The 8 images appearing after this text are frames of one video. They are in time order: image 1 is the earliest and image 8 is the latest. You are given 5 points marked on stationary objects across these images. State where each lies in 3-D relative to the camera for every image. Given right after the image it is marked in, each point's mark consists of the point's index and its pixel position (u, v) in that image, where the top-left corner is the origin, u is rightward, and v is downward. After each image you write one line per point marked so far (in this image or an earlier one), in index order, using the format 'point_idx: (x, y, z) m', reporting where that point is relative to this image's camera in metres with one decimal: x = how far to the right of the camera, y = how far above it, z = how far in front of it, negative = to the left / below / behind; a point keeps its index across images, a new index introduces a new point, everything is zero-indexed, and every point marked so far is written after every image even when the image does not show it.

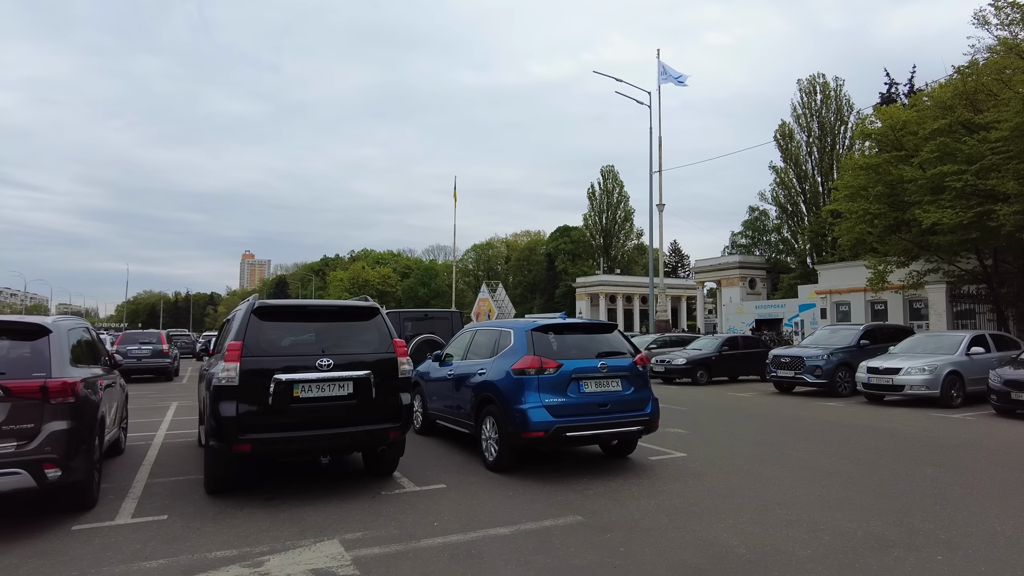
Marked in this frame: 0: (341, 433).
0: (-1.5, -1.3, +5.9) m
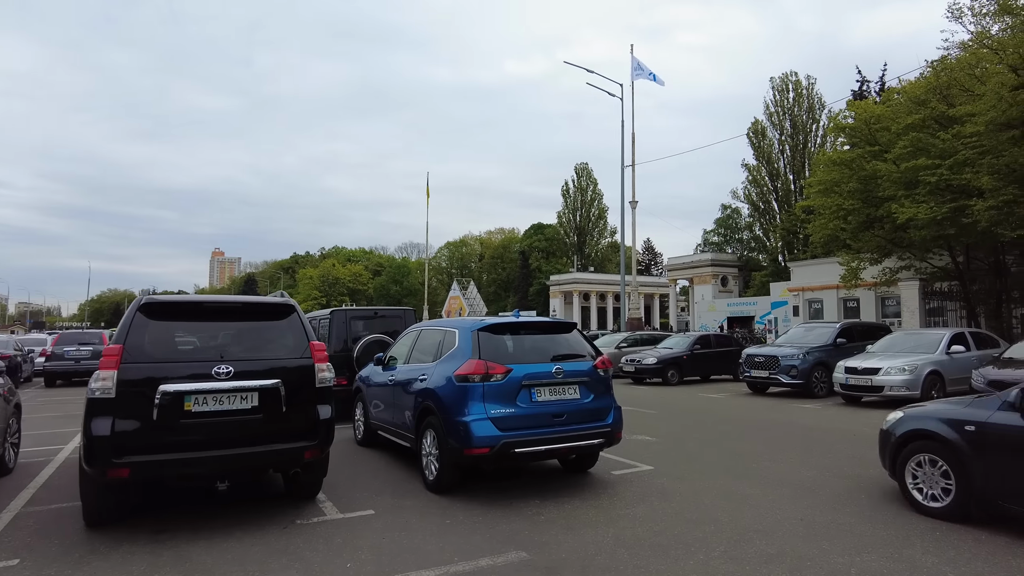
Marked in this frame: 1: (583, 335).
0: (-2.0, -1.3, +5.0) m
1: (+0.7, -0.5, +6.7) m
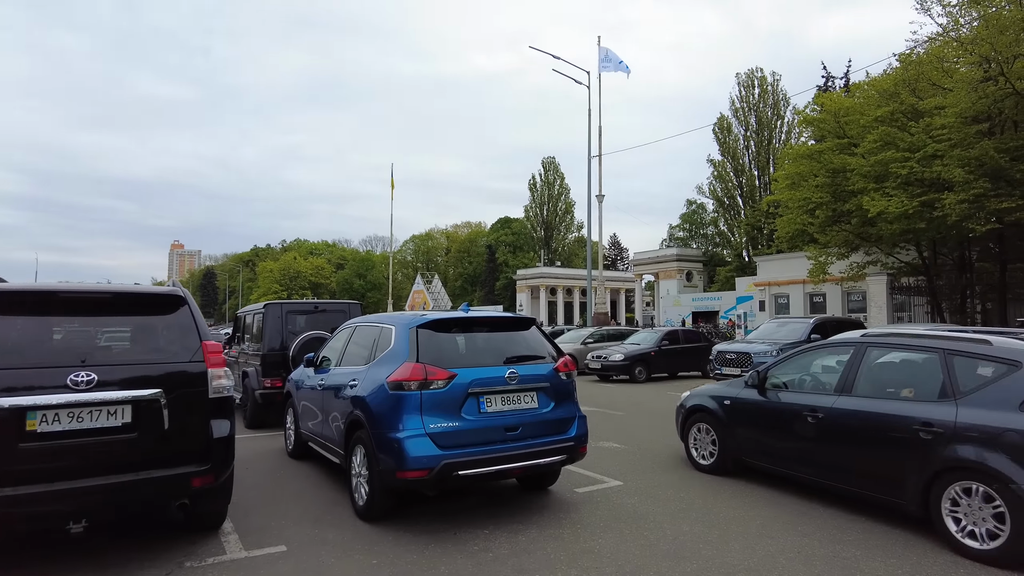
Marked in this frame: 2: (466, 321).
0: (-2.4, -1.2, +3.9) m
1: (+0.3, -0.4, +5.8) m
2: (-0.4, -0.3, +5.3) m
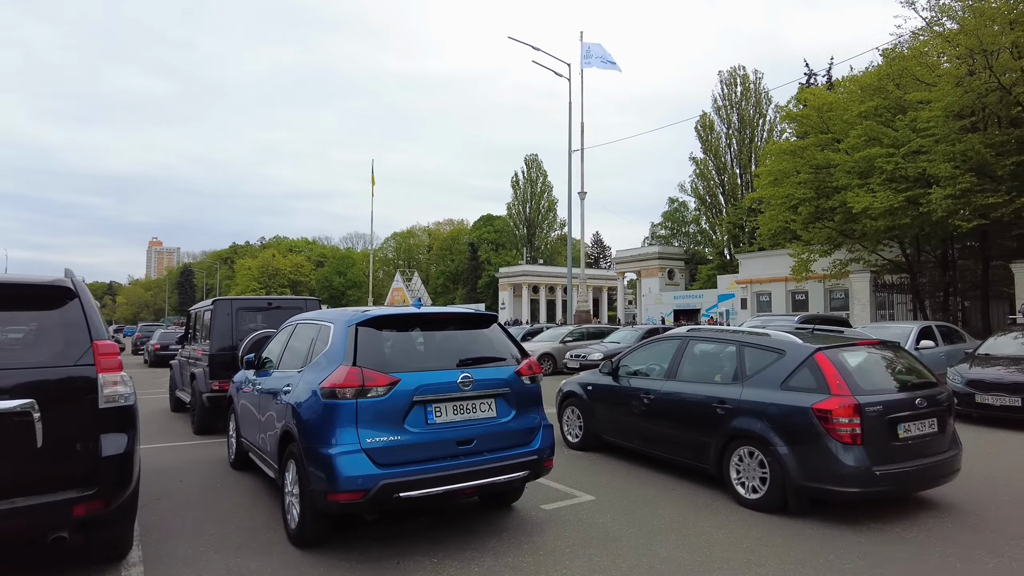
0: (-2.7, -1.1, +3.2) m
1: (0.0, -0.3, +5.1) m
2: (-0.7, -0.2, +4.6) m
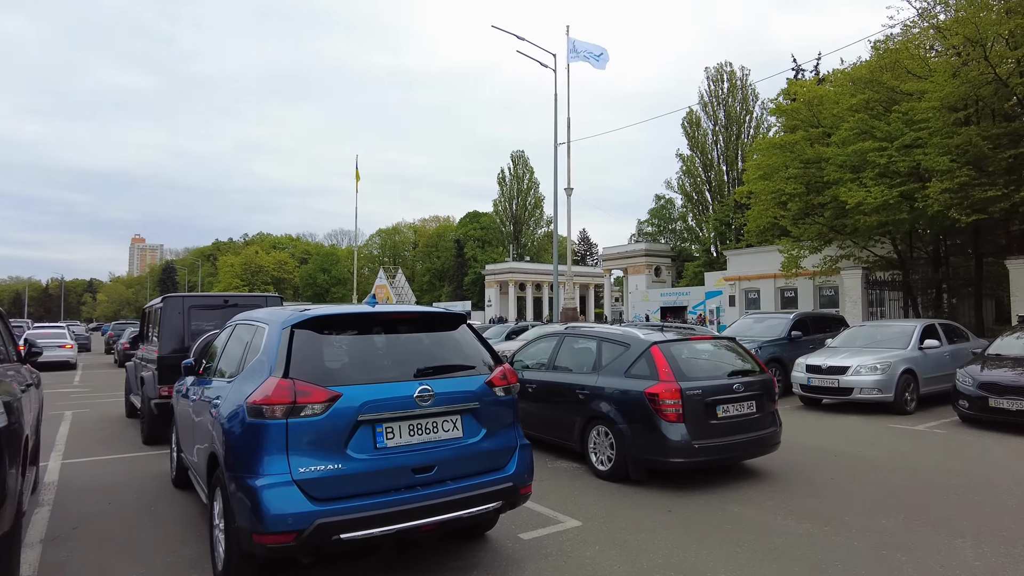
0: (-2.8, -1.1, +2.4) m
1: (-0.2, -0.3, +4.4) m
2: (-0.9, -0.2, +3.9) m
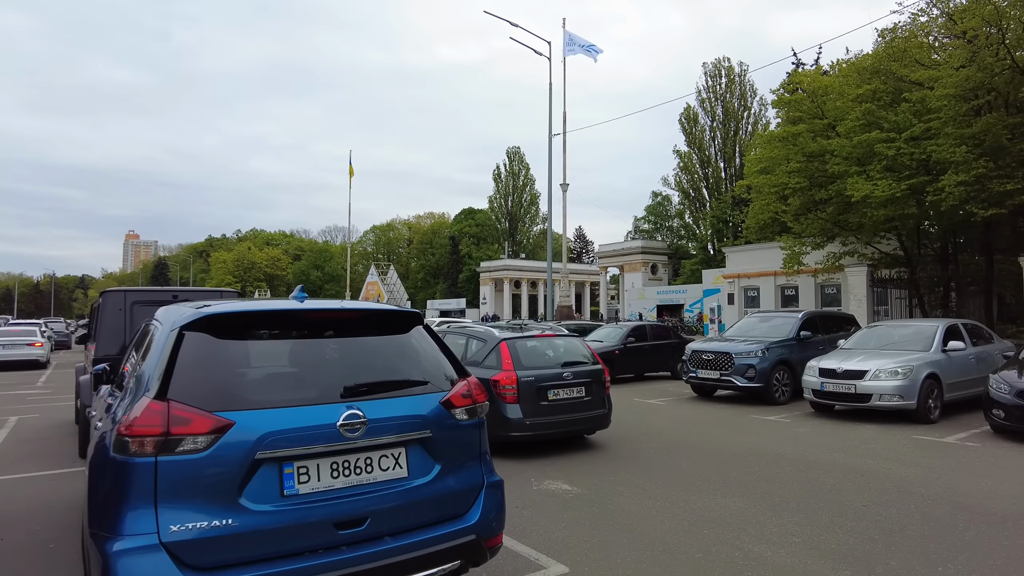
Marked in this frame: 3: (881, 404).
0: (-3.0, -1.0, +1.5) m
1: (-0.4, -0.3, +3.4) m
2: (-1.0, -0.1, +3.0) m
3: (+5.0, -1.6, +9.0) m
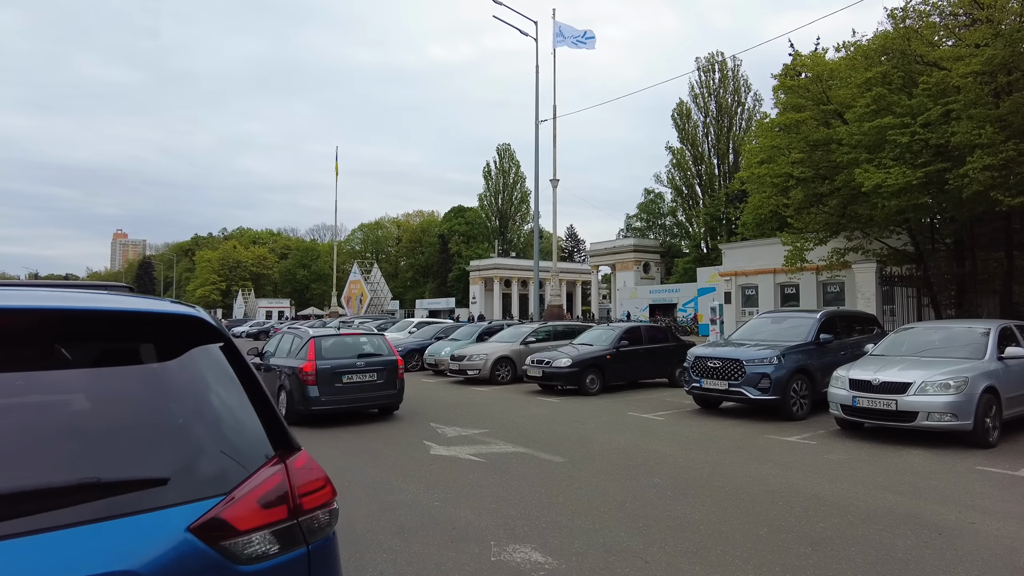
0: (-3.2, -1.0, -0.2) m
1: (-0.7, -0.2, +1.8) m
2: (-1.3, -0.1, +1.3) m
3: (+4.7, -1.5, +7.4) m
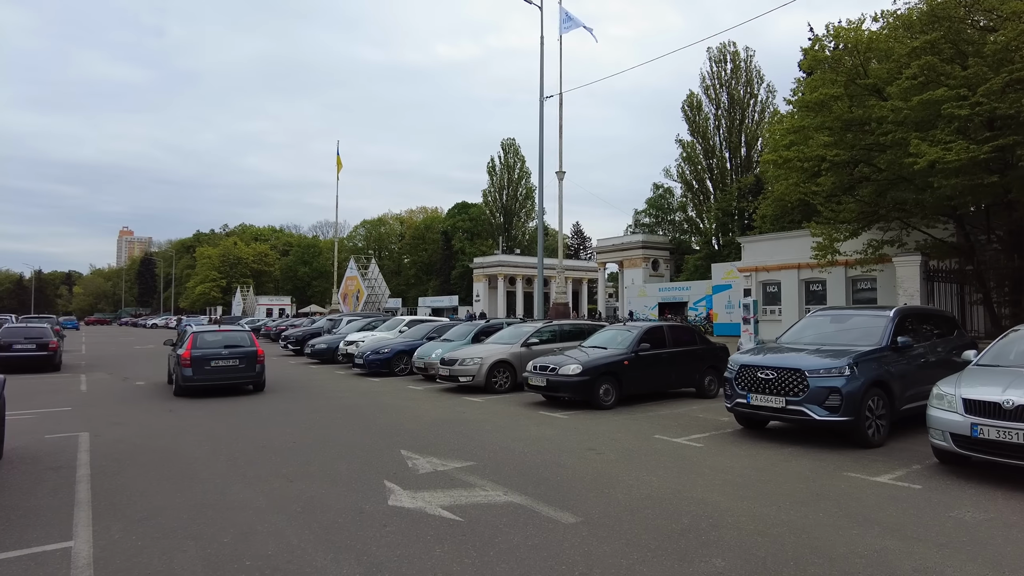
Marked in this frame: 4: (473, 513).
0: (-3.4, -0.9, -2.3) m
1: (-0.8, -0.1, -0.4) m
2: (-1.4, 0.0, -0.9) m
3: (+4.6, -1.4, +5.2) m
4: (-0.3, -1.8, +5.2) m
